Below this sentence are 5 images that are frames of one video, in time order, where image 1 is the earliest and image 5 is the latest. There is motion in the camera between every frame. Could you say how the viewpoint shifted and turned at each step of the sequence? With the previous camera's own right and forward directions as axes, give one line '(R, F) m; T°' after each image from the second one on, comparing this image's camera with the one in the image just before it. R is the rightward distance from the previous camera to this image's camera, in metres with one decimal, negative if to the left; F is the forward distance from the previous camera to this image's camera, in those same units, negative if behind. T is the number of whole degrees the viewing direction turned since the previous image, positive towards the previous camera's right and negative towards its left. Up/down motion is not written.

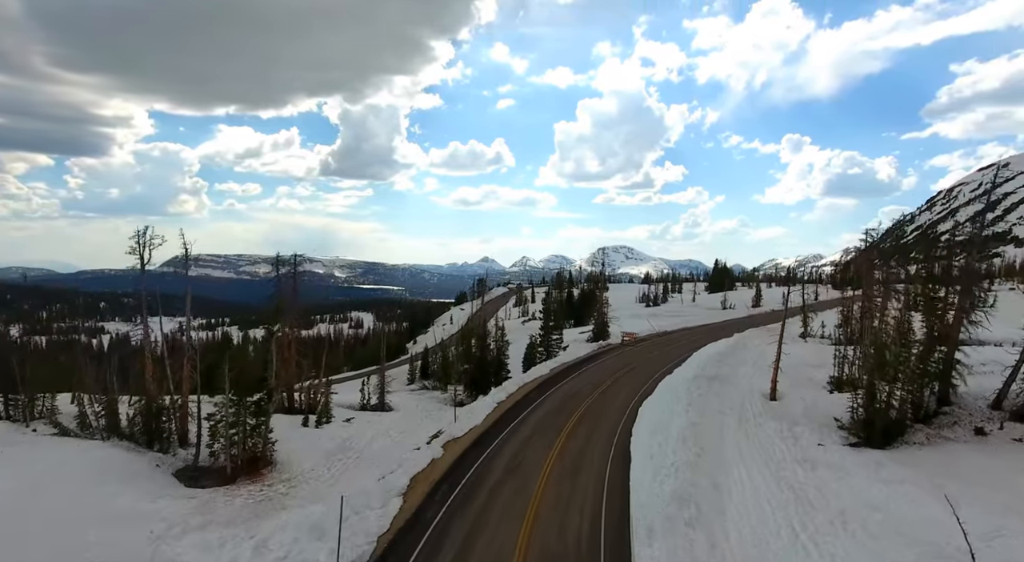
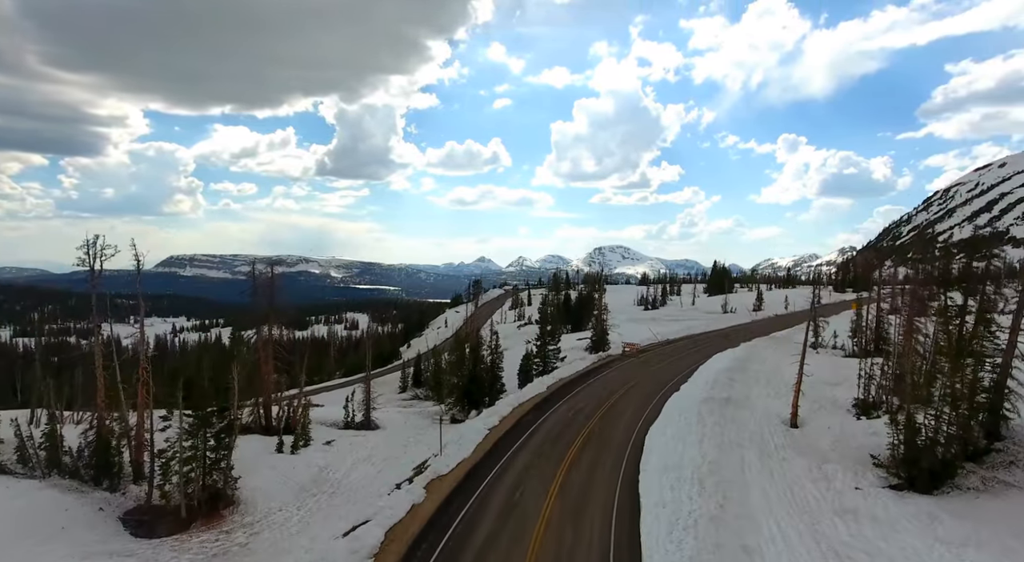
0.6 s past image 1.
(+0.2, +3.8) m; 0°
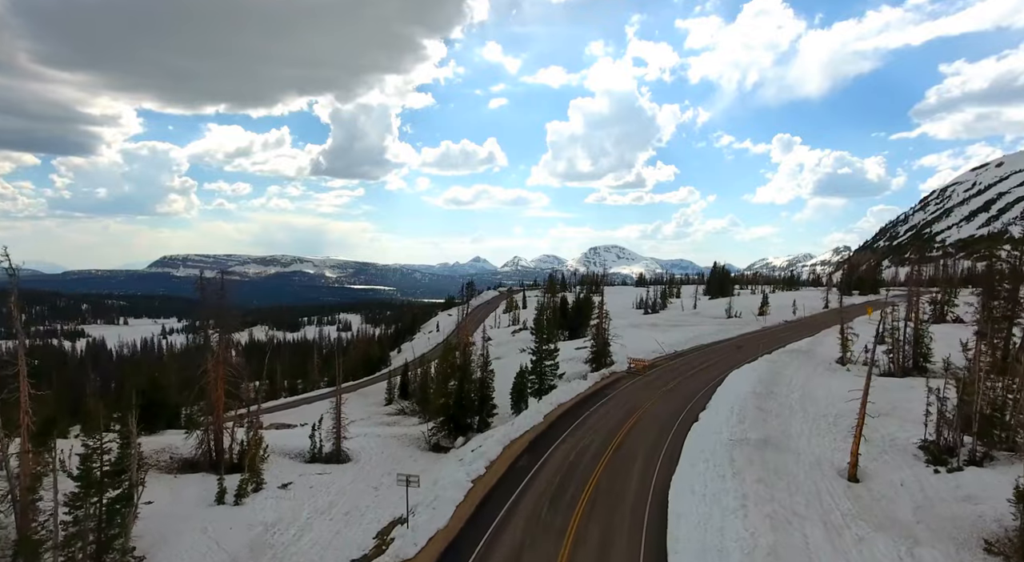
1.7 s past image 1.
(+0.3, +7.2) m; 0°
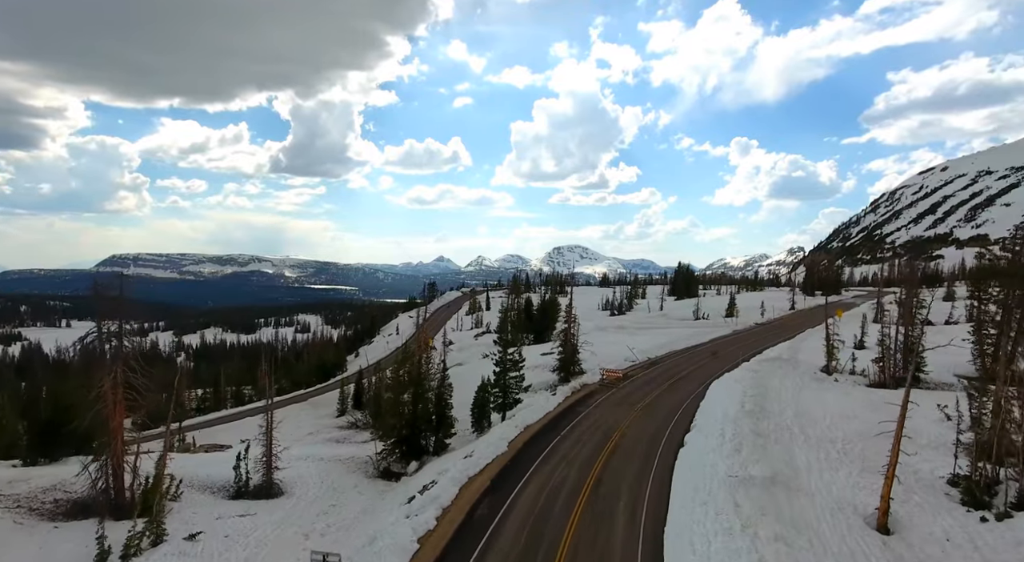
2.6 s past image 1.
(+0.3, +6.0) m; +3°
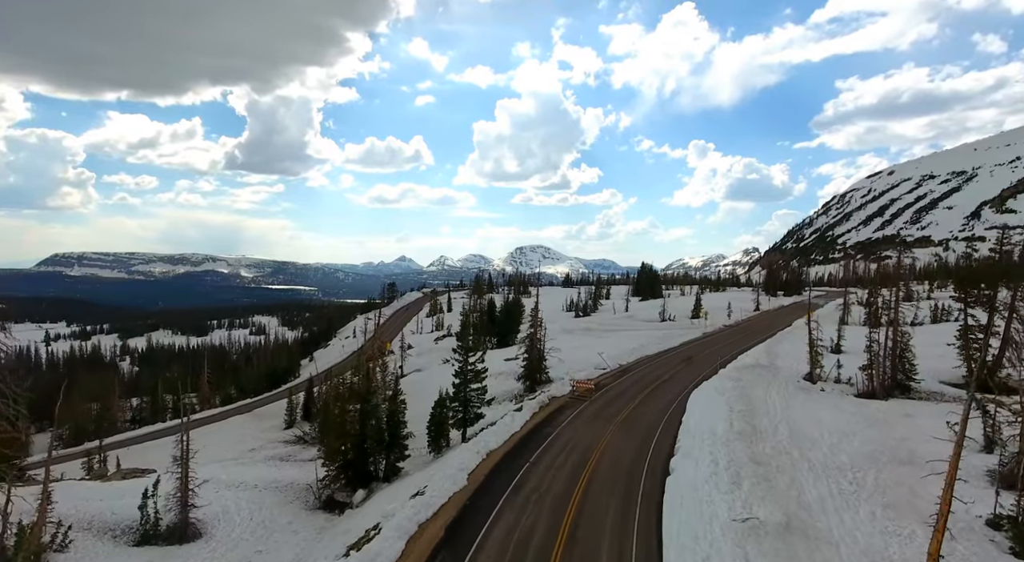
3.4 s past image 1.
(+0.1, +5.3) m; +4°
